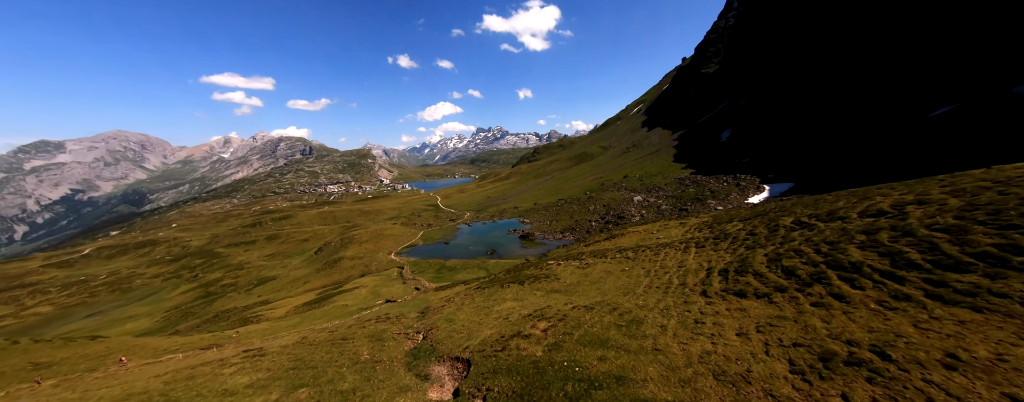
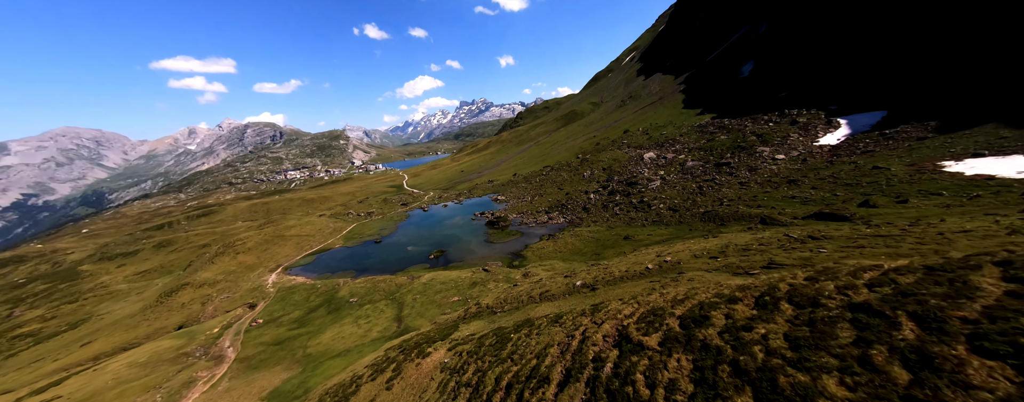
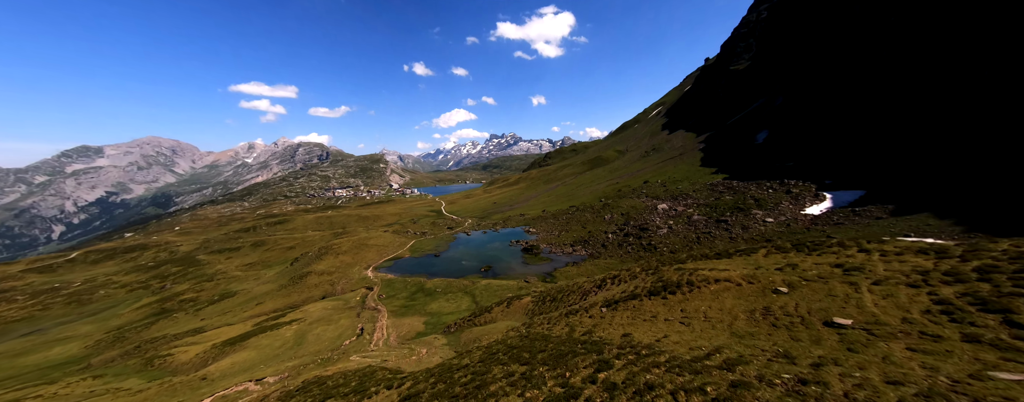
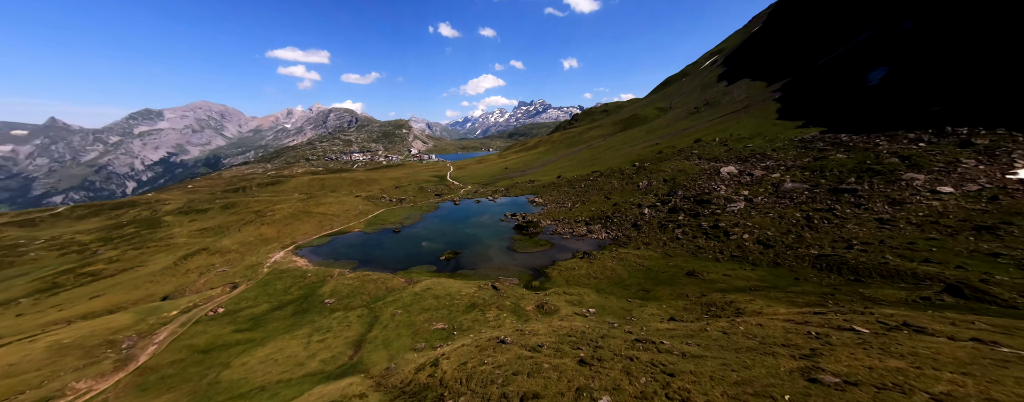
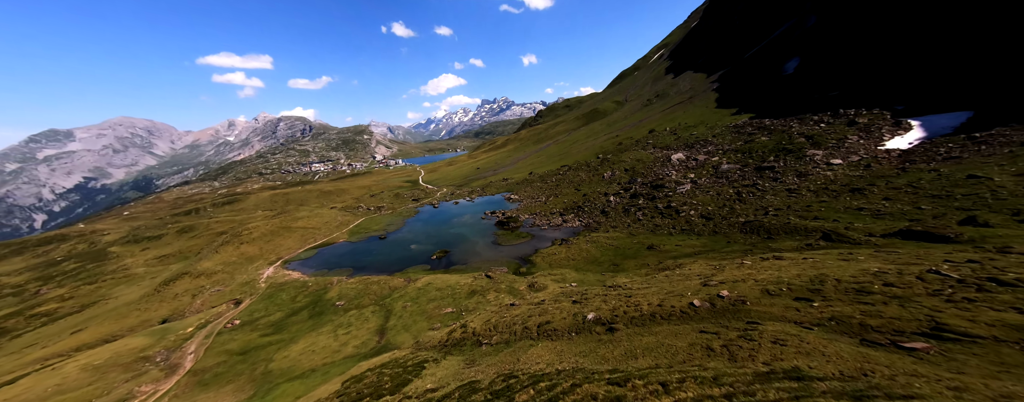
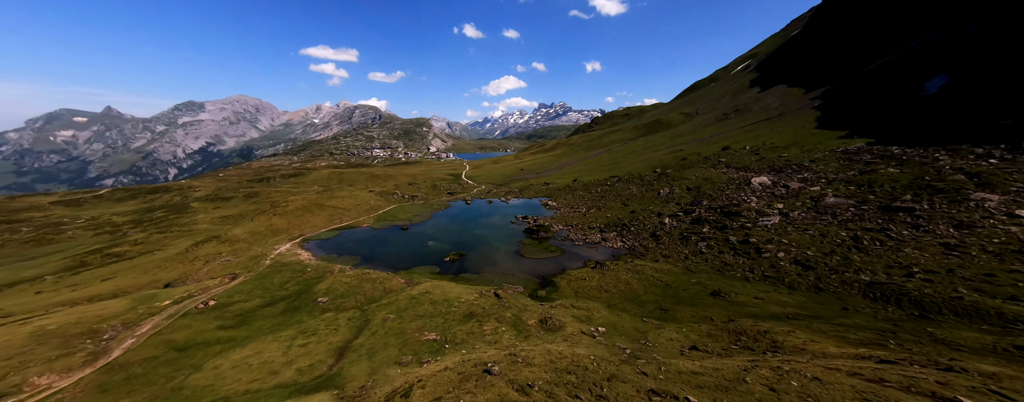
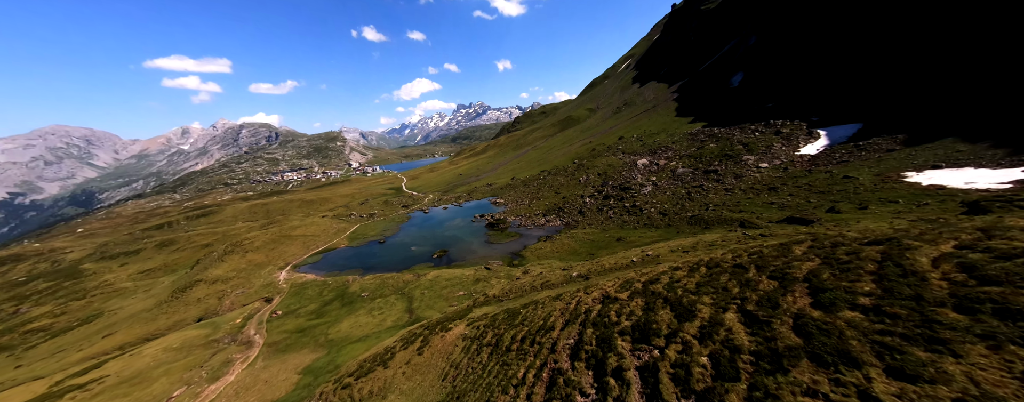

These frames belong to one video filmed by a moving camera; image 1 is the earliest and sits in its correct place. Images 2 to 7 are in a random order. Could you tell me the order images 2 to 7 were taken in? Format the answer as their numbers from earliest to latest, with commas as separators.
3, 7, 2, 5, 4, 6
